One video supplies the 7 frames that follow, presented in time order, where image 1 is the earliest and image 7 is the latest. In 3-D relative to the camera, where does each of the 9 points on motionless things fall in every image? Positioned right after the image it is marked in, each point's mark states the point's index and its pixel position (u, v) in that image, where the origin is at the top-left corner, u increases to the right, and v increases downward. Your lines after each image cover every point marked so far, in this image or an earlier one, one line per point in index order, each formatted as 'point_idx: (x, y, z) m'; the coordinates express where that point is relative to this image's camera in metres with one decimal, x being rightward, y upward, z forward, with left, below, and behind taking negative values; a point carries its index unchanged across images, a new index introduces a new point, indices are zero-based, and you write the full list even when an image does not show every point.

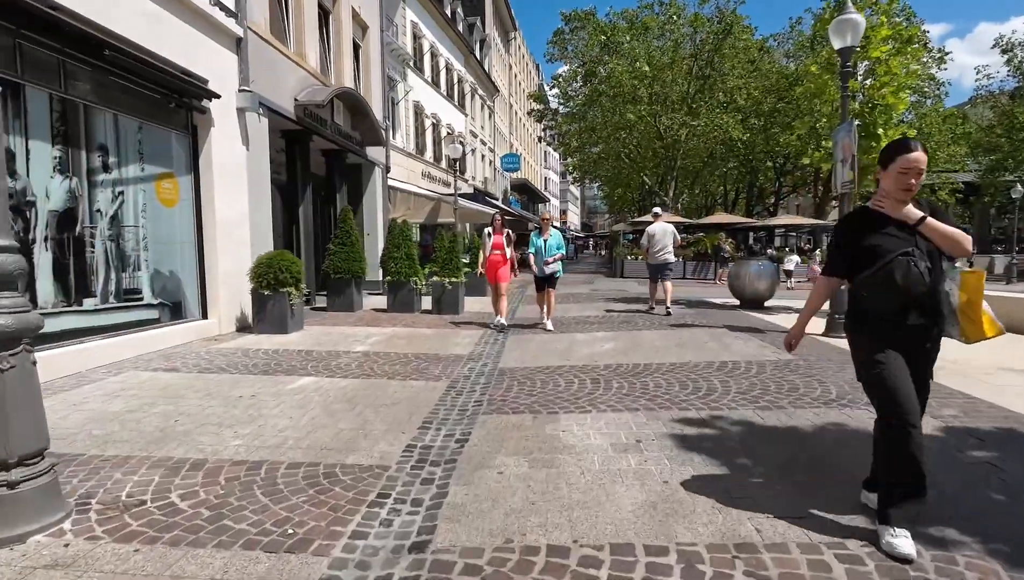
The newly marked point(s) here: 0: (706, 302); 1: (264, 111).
0: (+4.4, -0.3, +13.0) m
1: (-4.5, +3.2, +10.3) m
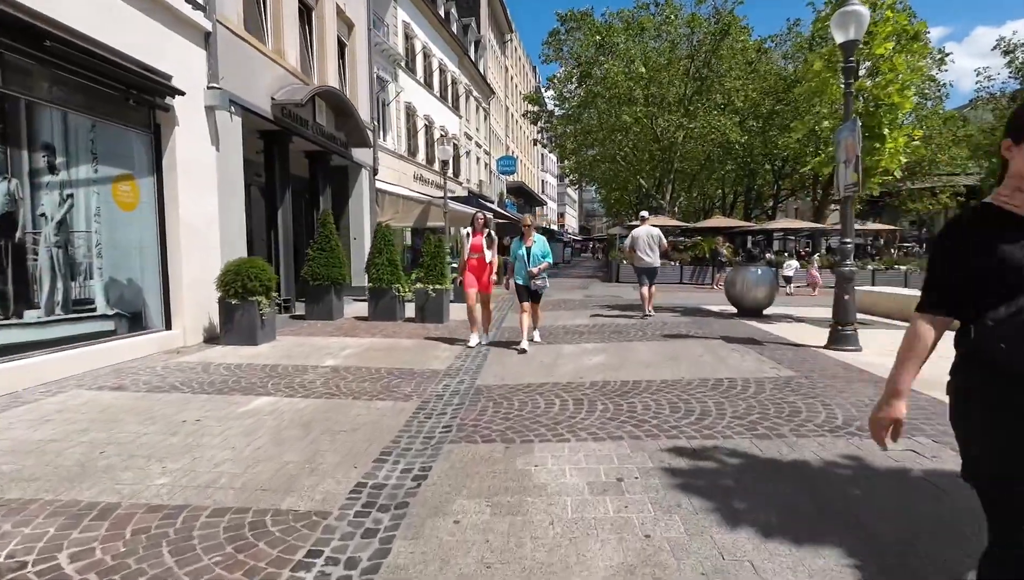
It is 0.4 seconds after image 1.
0: (+4.2, -0.4, +12.5) m
1: (-4.8, +3.1, +9.7) m
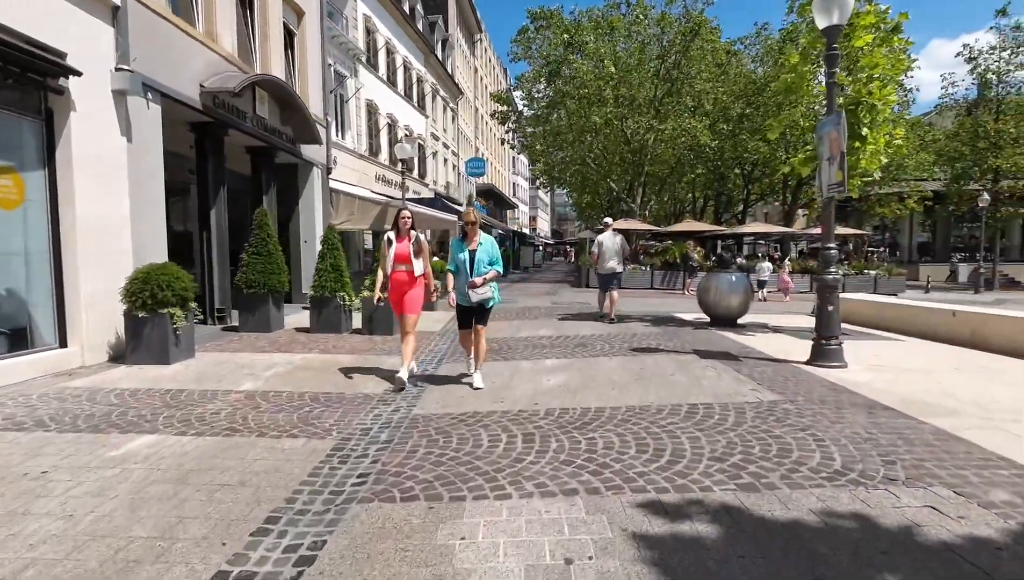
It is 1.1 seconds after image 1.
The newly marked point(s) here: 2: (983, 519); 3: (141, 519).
0: (+3.3, -0.6, +11.8) m
1: (-5.5, +3.0, +8.6) m
2: (+2.5, -1.2, +3.1) m
3: (-2.1, -1.3, +3.3) m
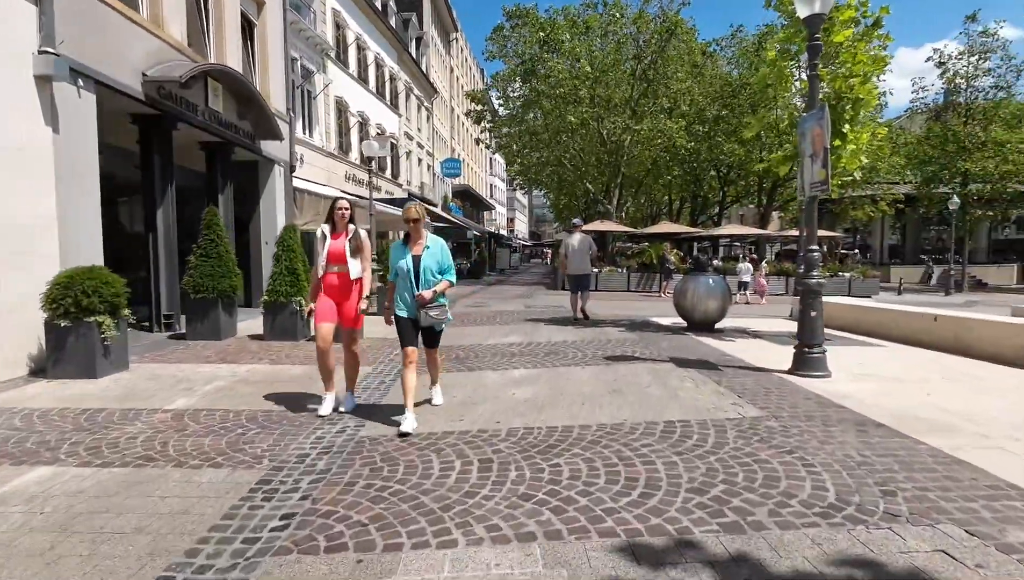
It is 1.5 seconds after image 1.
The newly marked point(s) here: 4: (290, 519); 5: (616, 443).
0: (+2.7, -0.7, +11.4) m
1: (-5.9, +2.9, +7.9) m
2: (+2.3, -1.3, +2.6) m
3: (-2.4, -1.4, +2.7) m
4: (-1.3, -1.3, +3.3) m
5: (+0.8, -1.2, +4.4) m
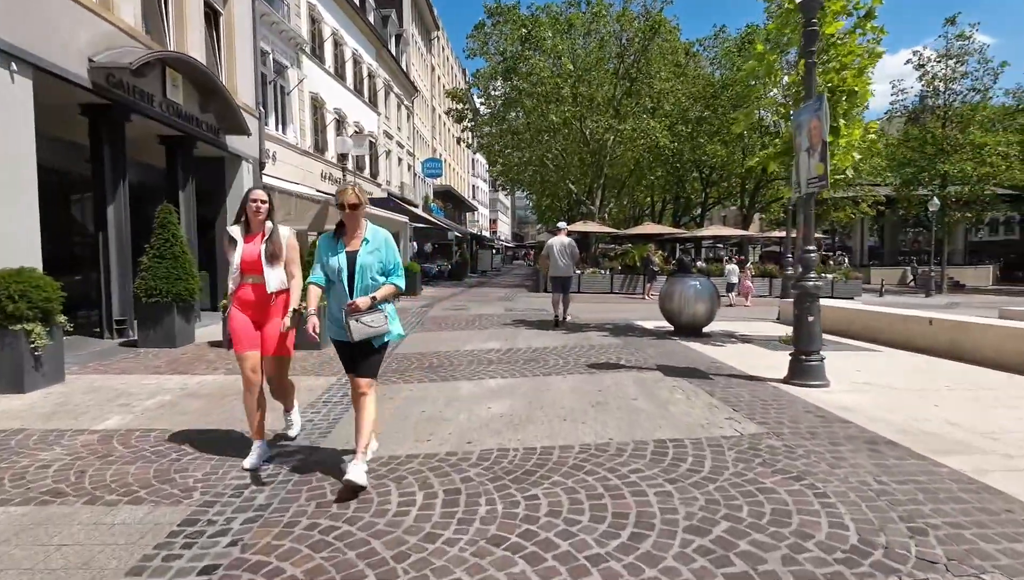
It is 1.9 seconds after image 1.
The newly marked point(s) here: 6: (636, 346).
0: (+2.3, -0.7, +10.9) m
1: (-6.2, +2.8, +7.2) m
2: (+2.1, -1.3, +2.2) m
3: (-2.6, -1.4, +2.1) m
4: (-1.5, -1.4, +2.8) m
5: (+0.6, -1.2, +3.9) m
6: (+1.9, -0.8, +8.6) m
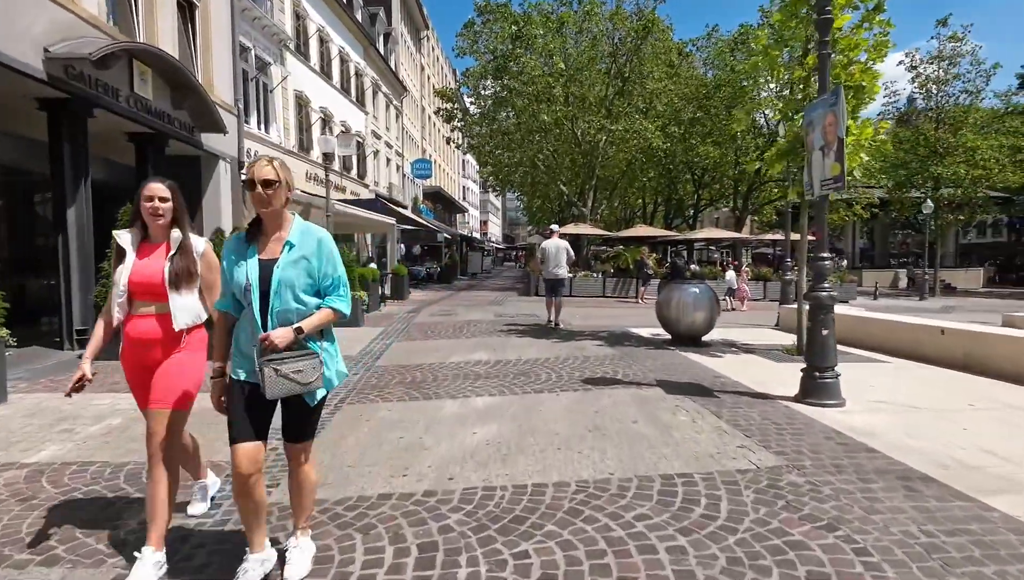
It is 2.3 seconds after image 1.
0: (+2.1, -0.8, +10.4) m
1: (-6.4, +2.7, +6.6) m
2: (+2.1, -1.4, +1.7) m
3: (-2.6, -1.5, +1.5) m
4: (-1.5, -1.5, +2.2) m
5: (+0.5, -1.3, +3.4) m
6: (+1.7, -1.0, +8.1) m
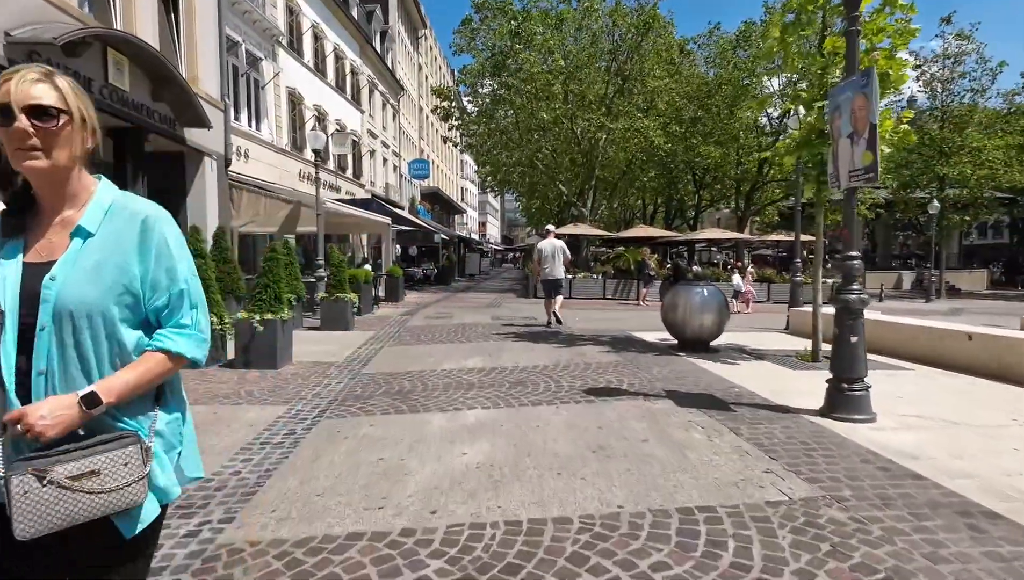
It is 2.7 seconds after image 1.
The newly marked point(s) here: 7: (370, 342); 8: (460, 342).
0: (+2.1, -0.9, +9.9) m
1: (-6.4, +2.7, +6.0) m
2: (+2.0, -1.4, +1.1) m
3: (-2.6, -1.5, +0.9) m
4: (-1.6, -1.5, +1.6) m
5: (+0.5, -1.3, +2.8) m
6: (+1.7, -1.0, +7.5) m
7: (-2.6, -1.0, +10.3) m
8: (-0.9, -0.9, +10.0) m
